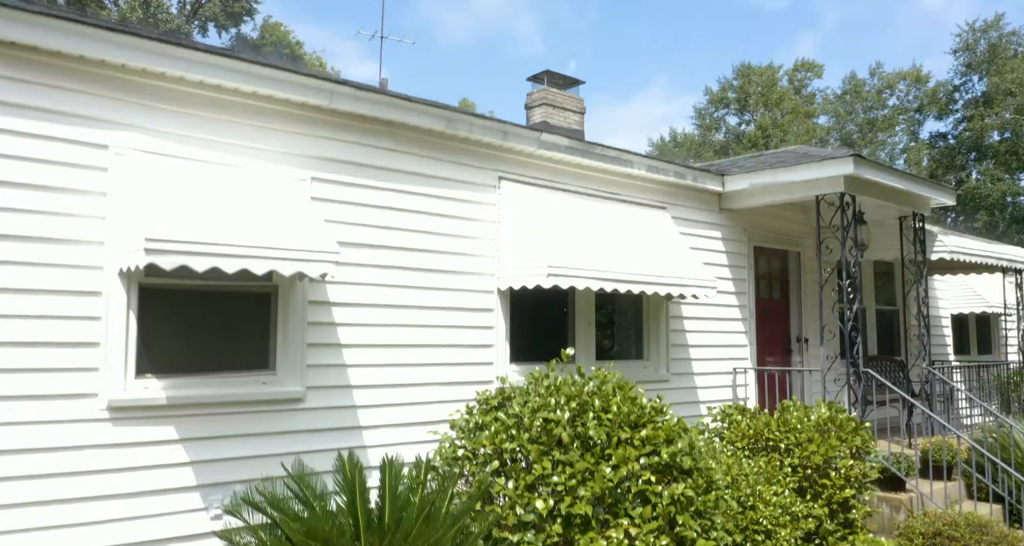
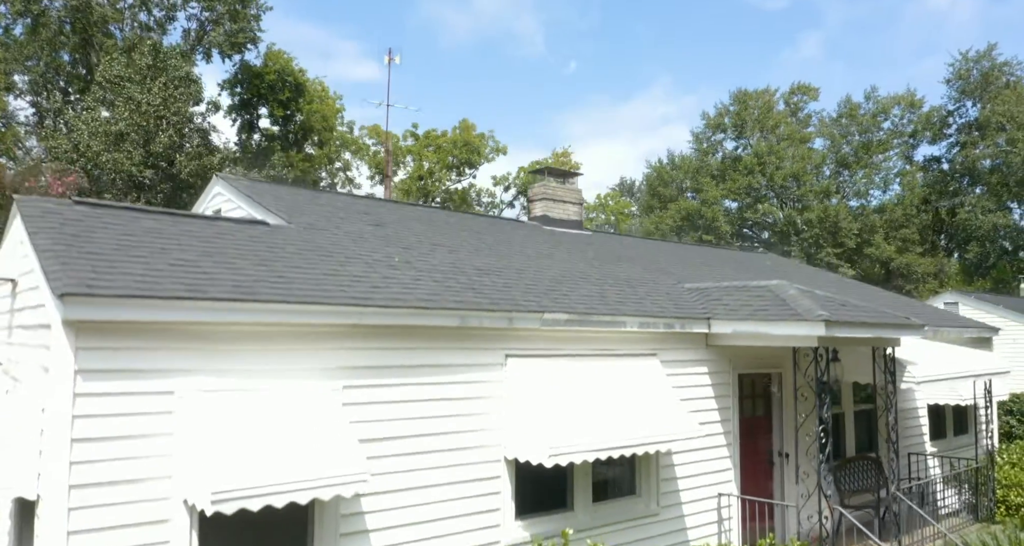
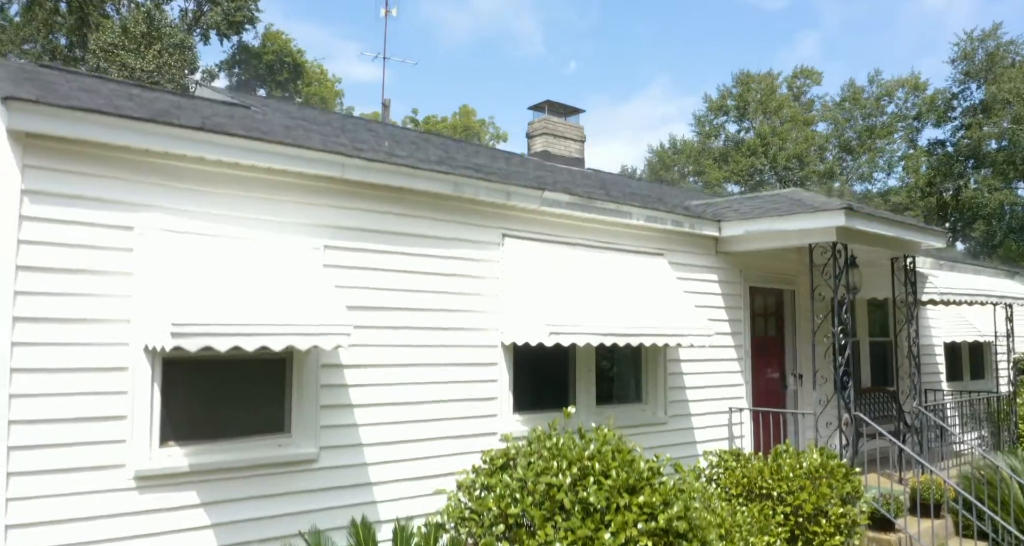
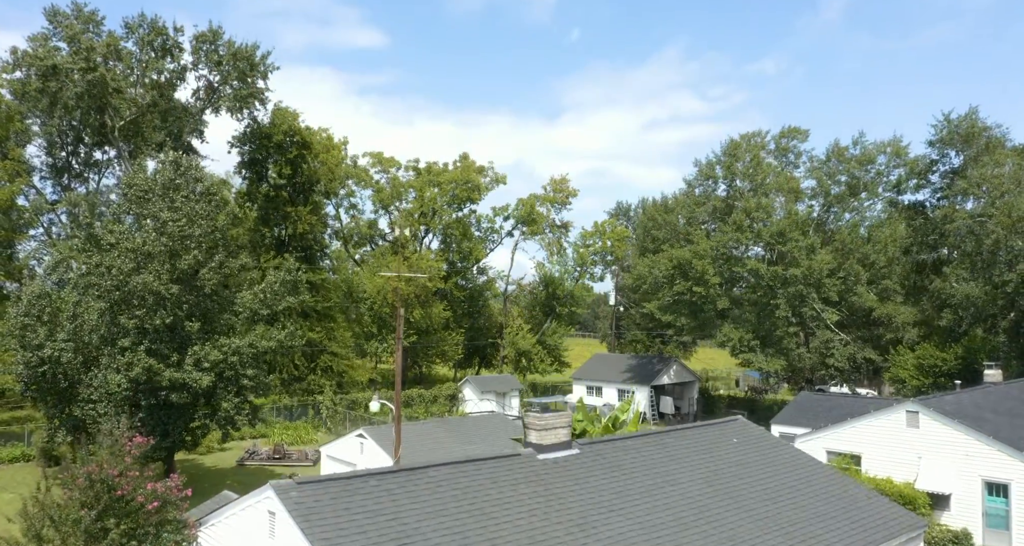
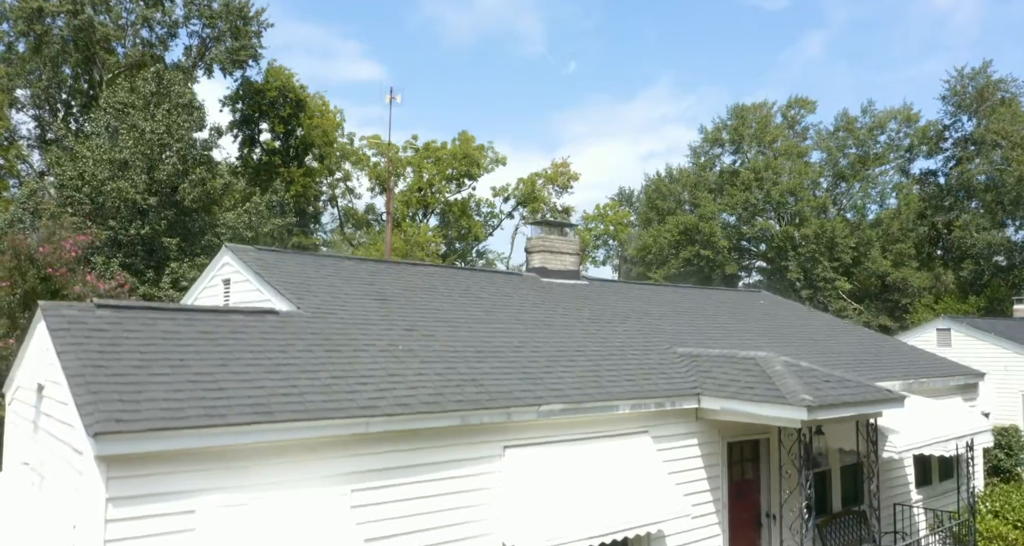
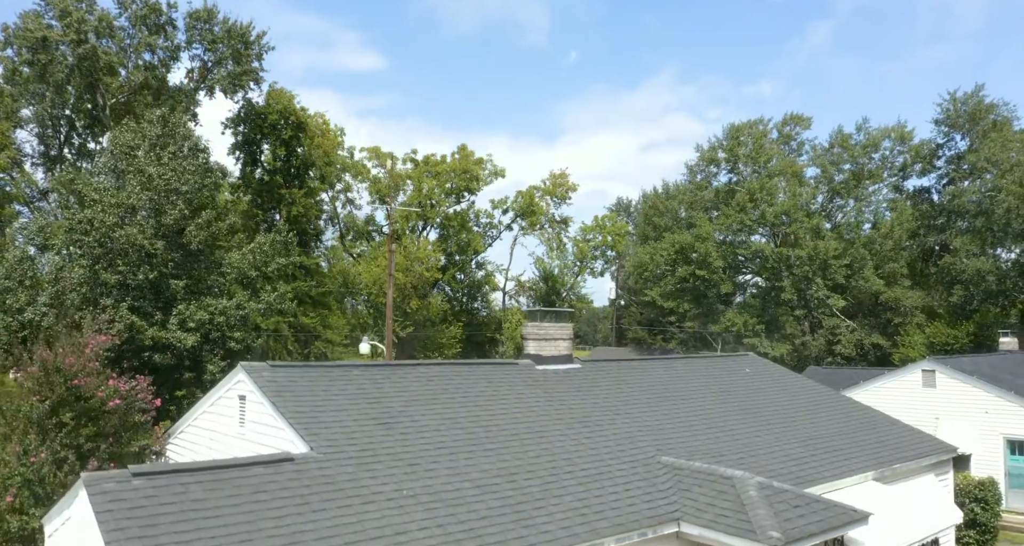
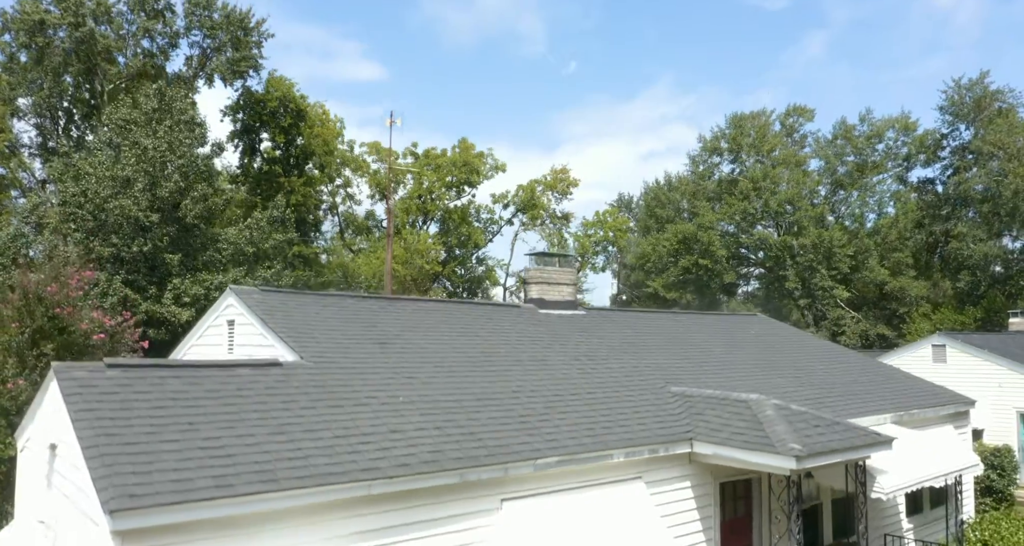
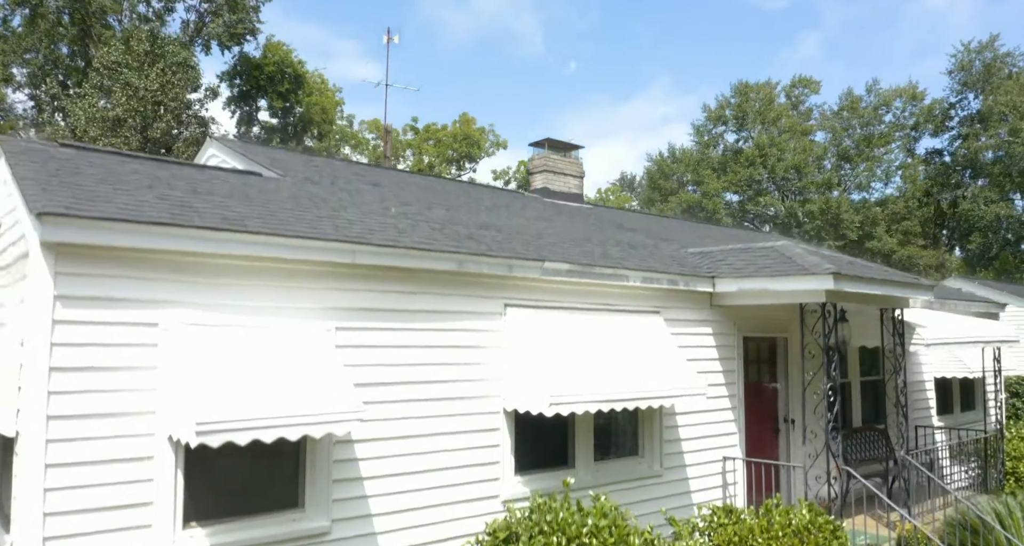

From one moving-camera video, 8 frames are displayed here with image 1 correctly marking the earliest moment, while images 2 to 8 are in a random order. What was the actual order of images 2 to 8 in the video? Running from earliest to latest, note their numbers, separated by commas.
3, 8, 2, 5, 7, 6, 4
